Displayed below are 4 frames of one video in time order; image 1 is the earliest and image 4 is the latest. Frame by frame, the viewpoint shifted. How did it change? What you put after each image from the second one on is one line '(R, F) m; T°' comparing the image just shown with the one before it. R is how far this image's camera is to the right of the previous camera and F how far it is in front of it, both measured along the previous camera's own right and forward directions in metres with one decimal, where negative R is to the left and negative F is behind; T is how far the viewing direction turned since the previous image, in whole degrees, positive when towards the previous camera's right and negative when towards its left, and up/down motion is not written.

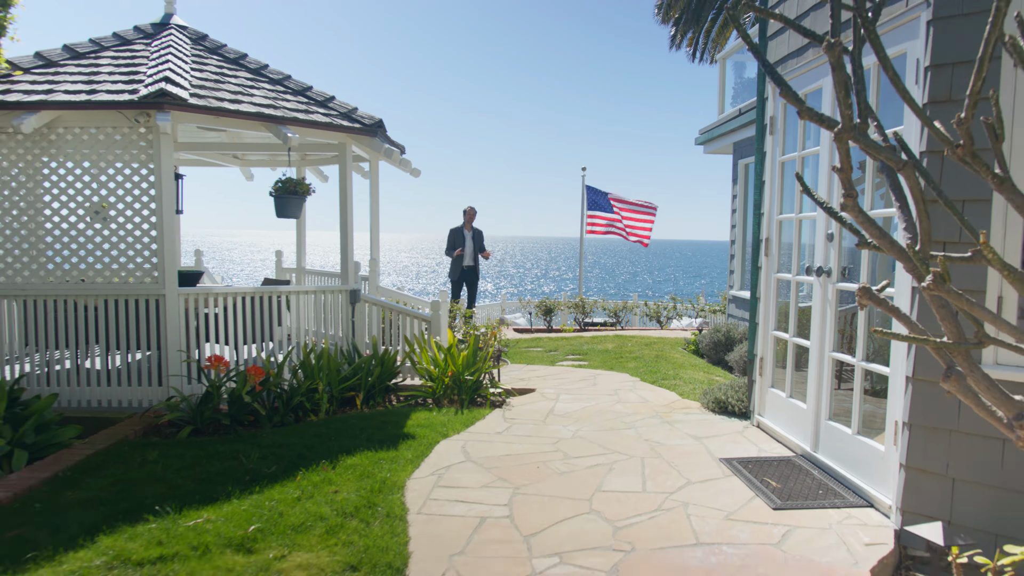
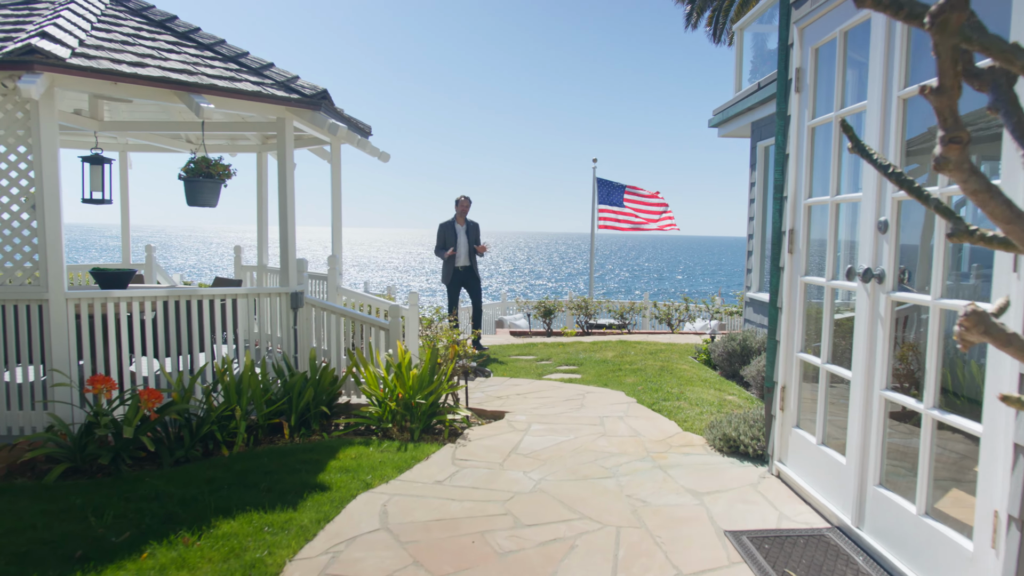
(+0.3, +1.0) m; -1°
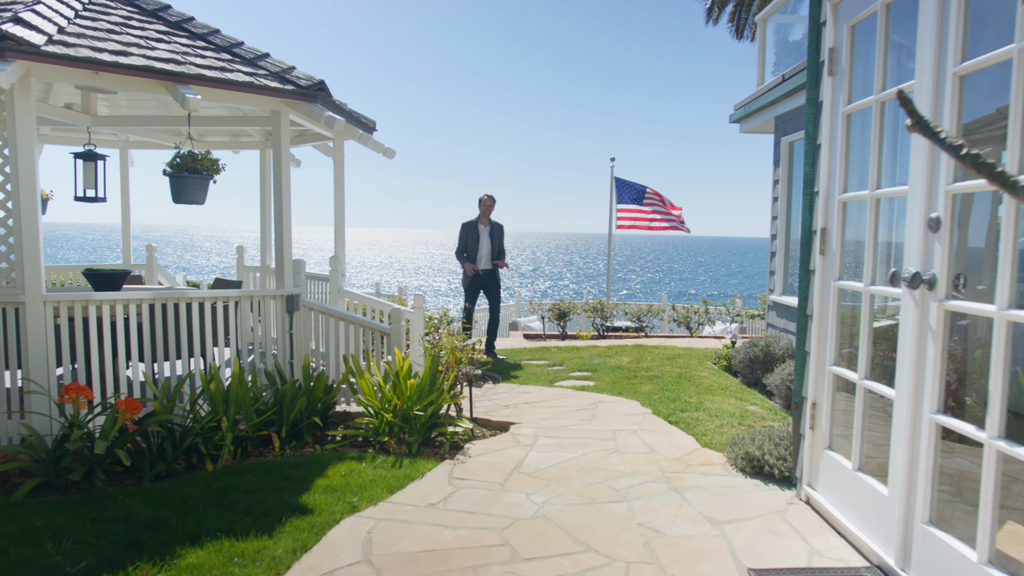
(+0.1, +0.3) m; -1°
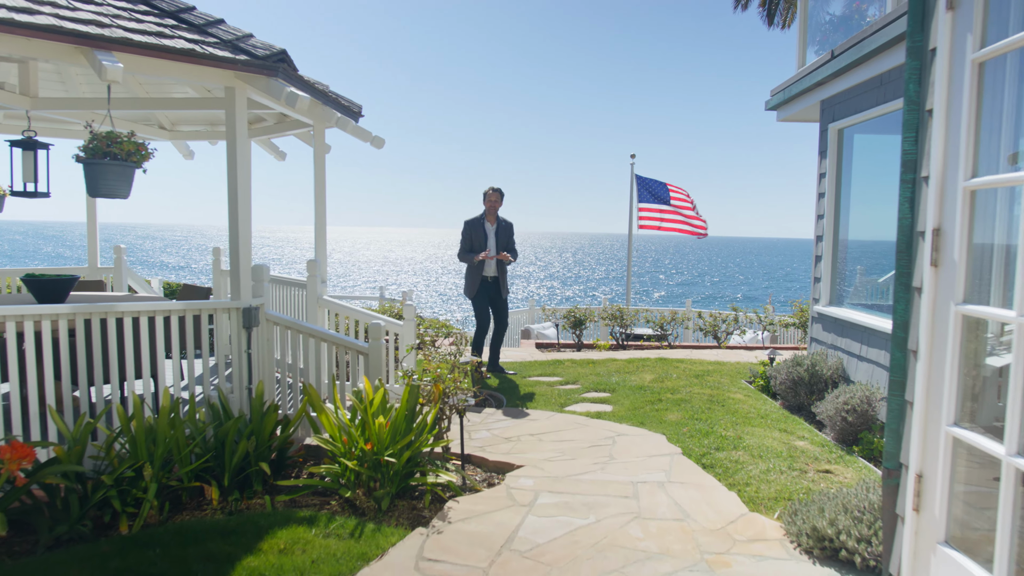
(+0.1, +0.9) m; -1°
